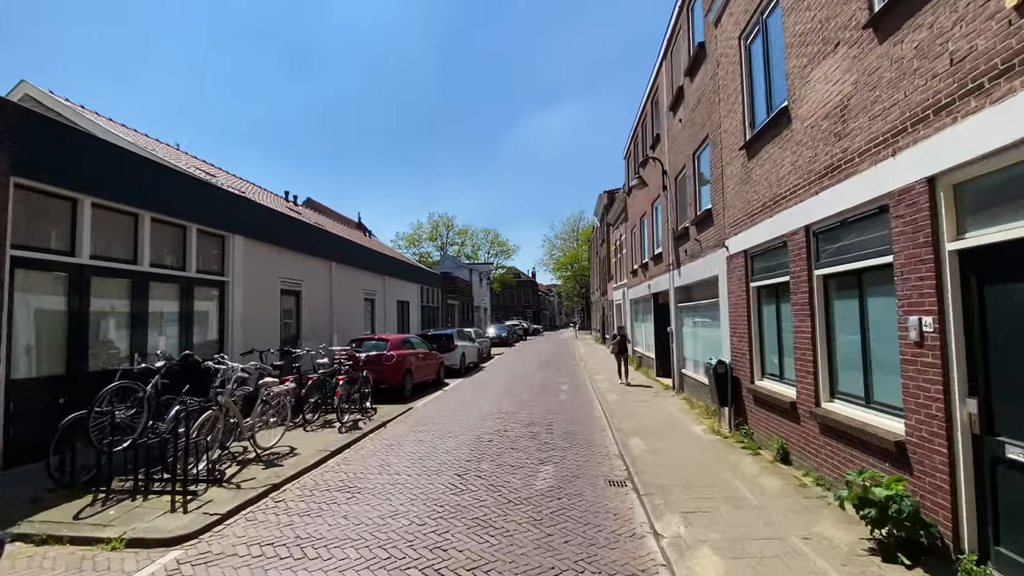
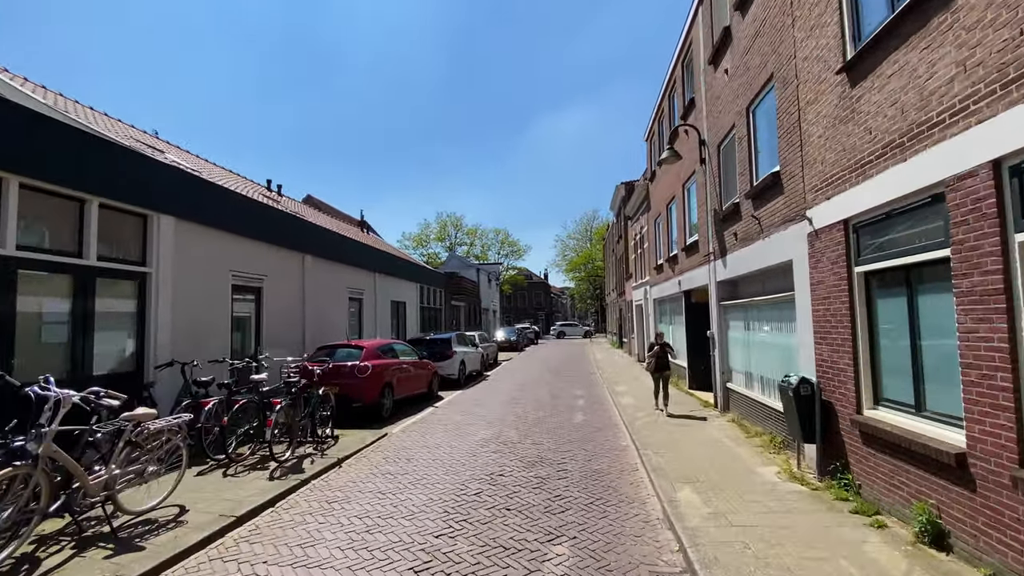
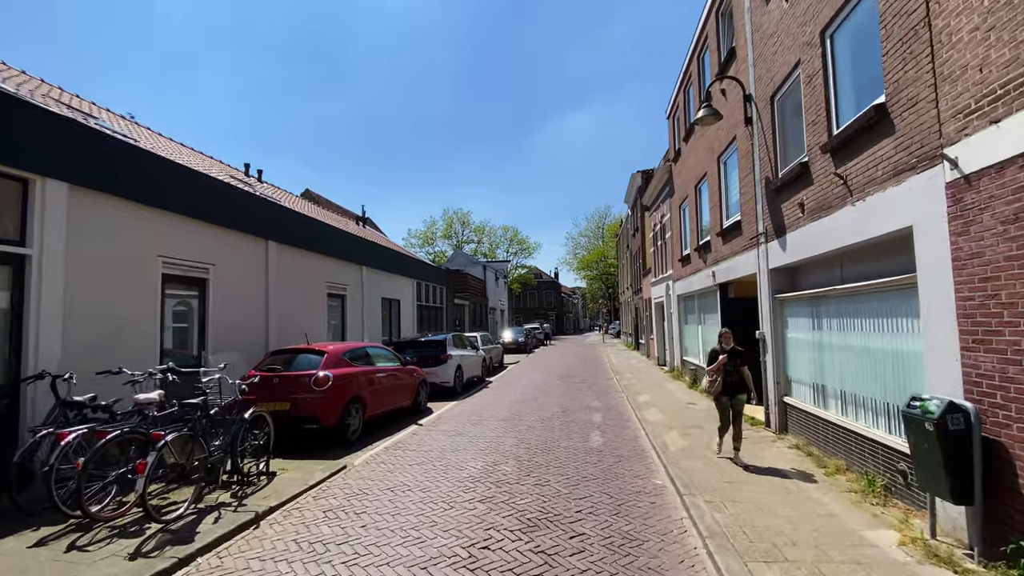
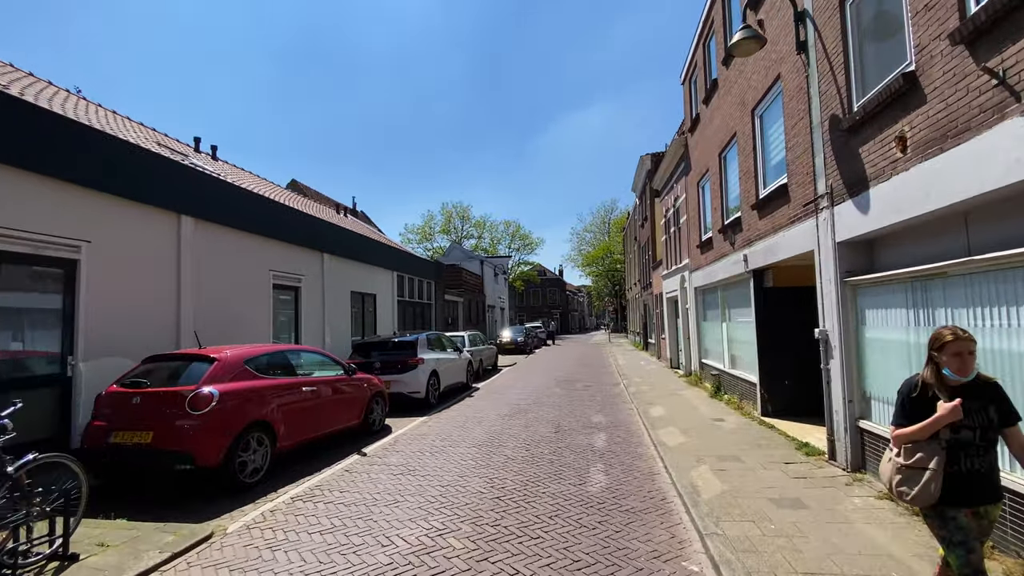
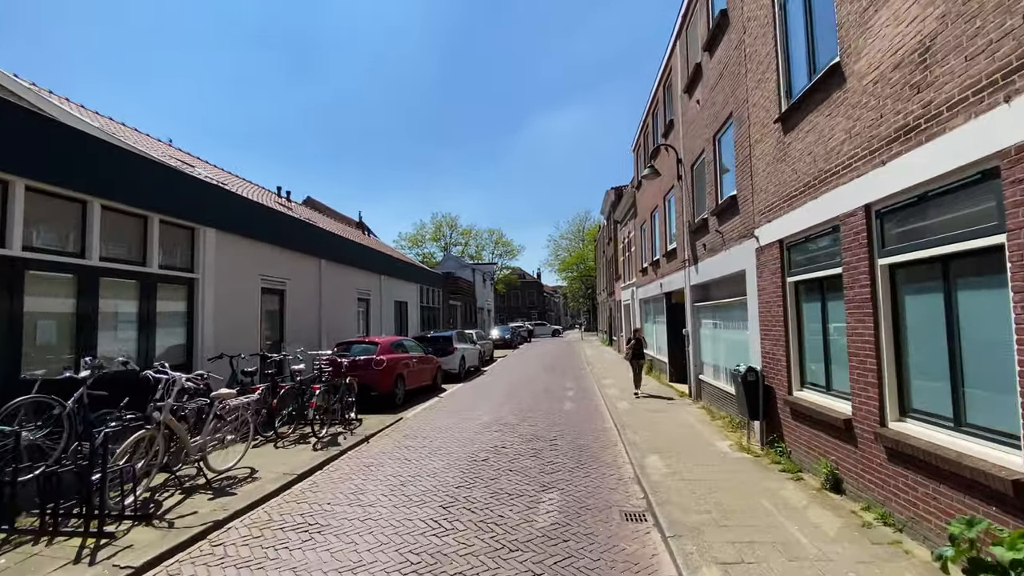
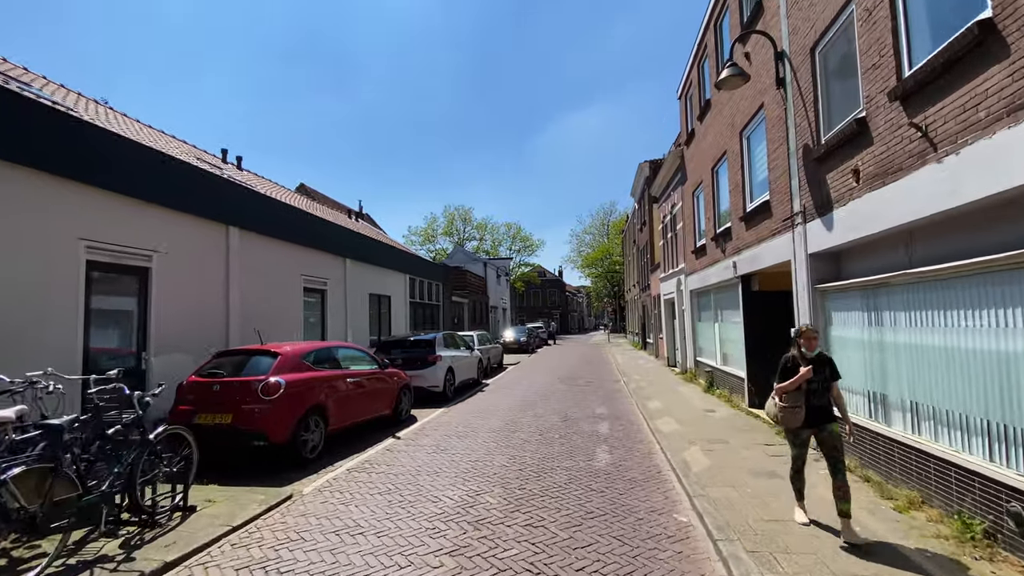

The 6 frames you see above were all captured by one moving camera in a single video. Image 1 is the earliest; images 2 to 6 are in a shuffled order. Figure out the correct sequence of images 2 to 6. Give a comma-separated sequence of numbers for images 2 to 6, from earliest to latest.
5, 2, 3, 6, 4
